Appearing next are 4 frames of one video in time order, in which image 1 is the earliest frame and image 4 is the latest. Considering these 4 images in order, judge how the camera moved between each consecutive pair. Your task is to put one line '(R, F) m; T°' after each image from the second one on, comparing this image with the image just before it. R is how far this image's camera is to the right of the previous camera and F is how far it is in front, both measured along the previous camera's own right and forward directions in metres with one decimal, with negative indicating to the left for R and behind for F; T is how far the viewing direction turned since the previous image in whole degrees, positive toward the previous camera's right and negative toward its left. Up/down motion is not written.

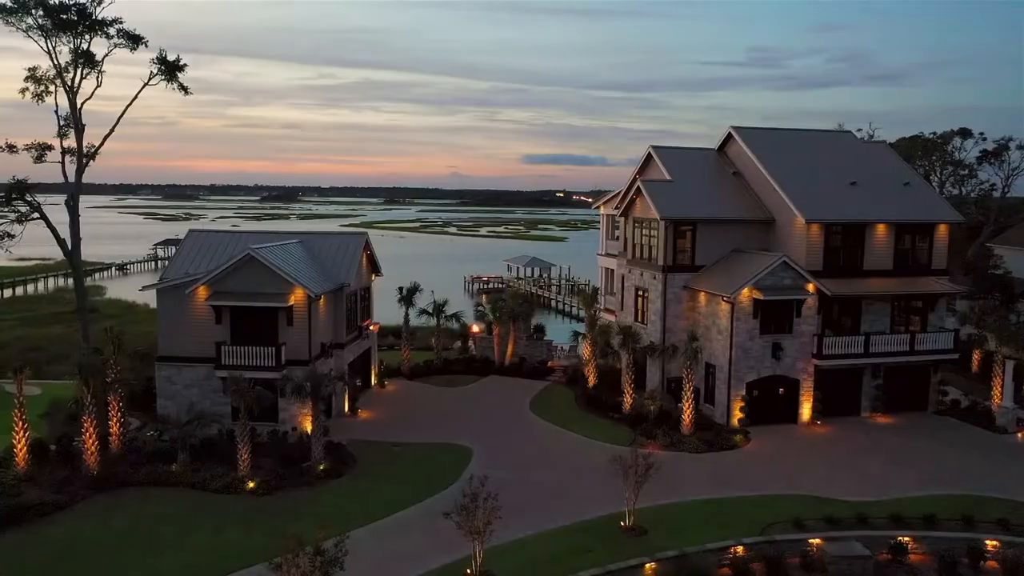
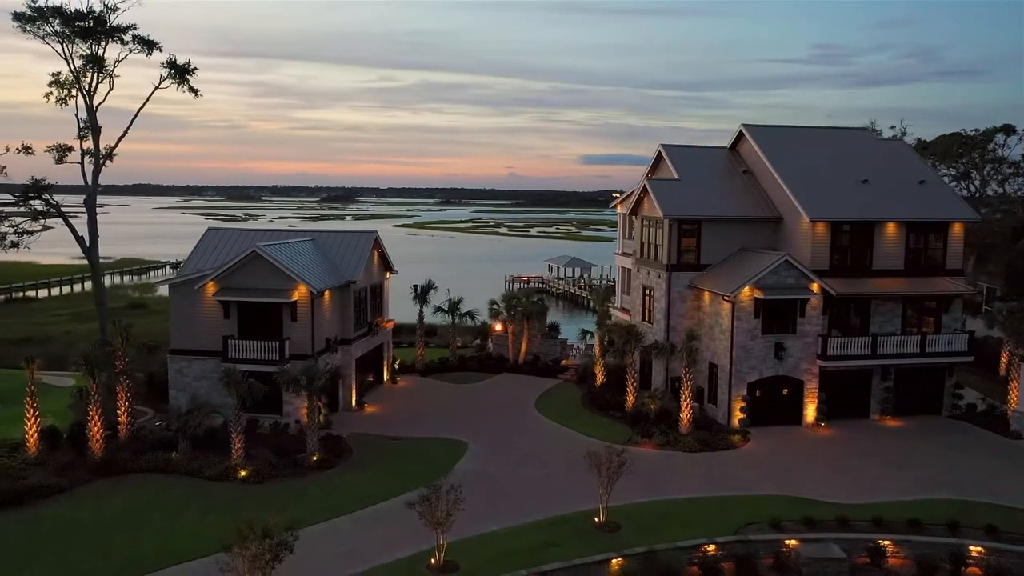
(+1.9, -0.2) m; -4°
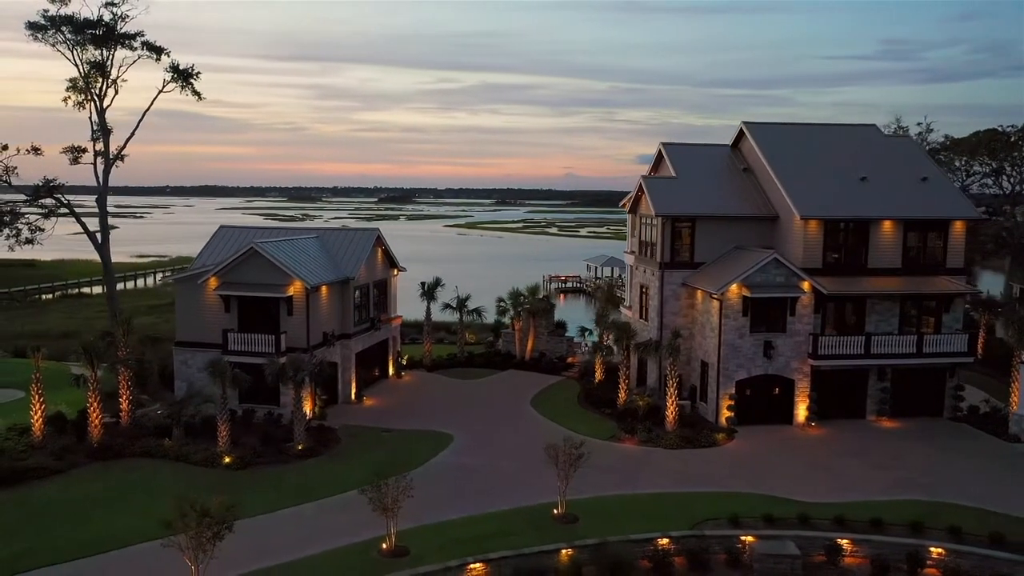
(+2.3, -0.4) m; -4°
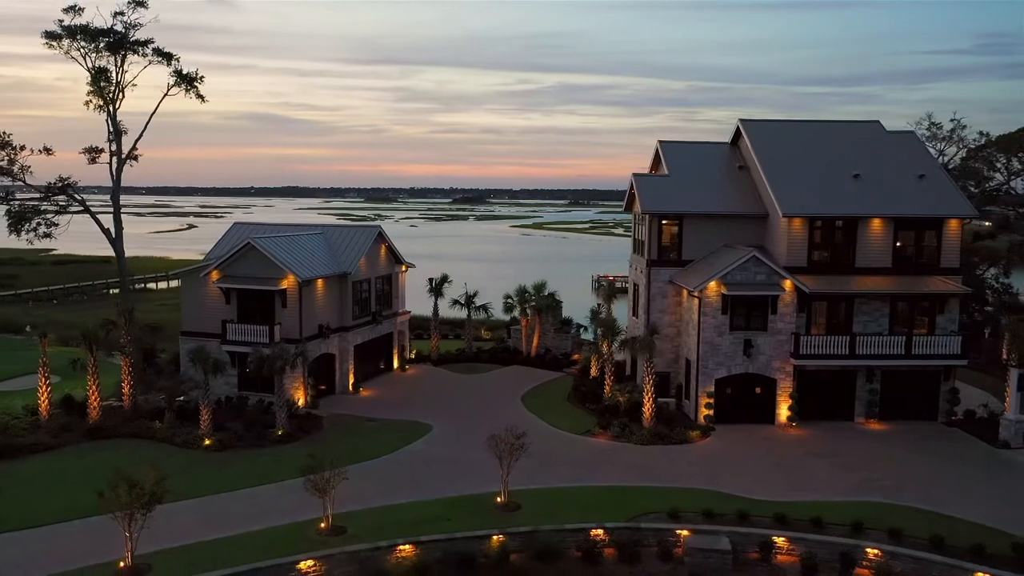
(+3.1, -0.4) m; -5°
